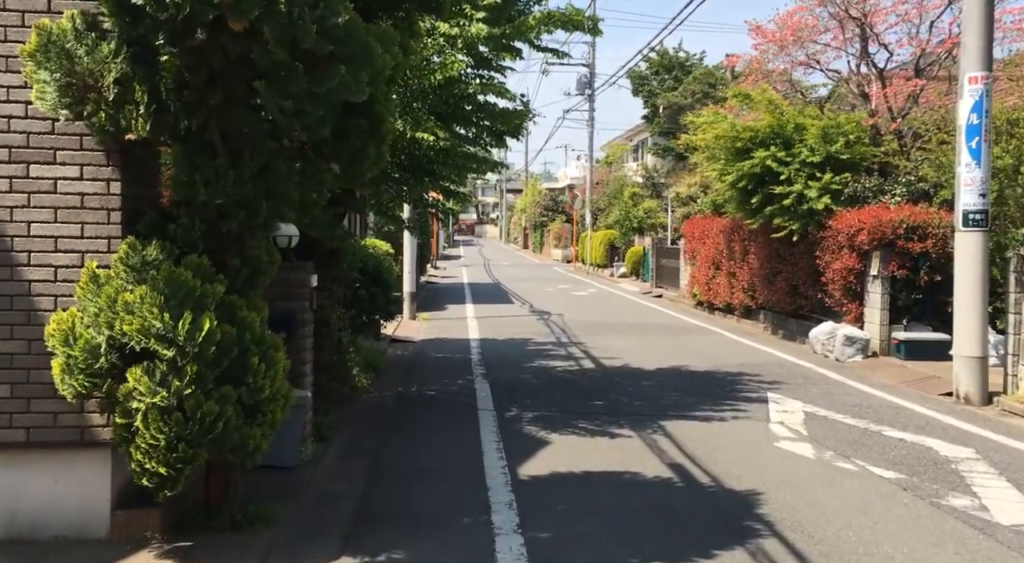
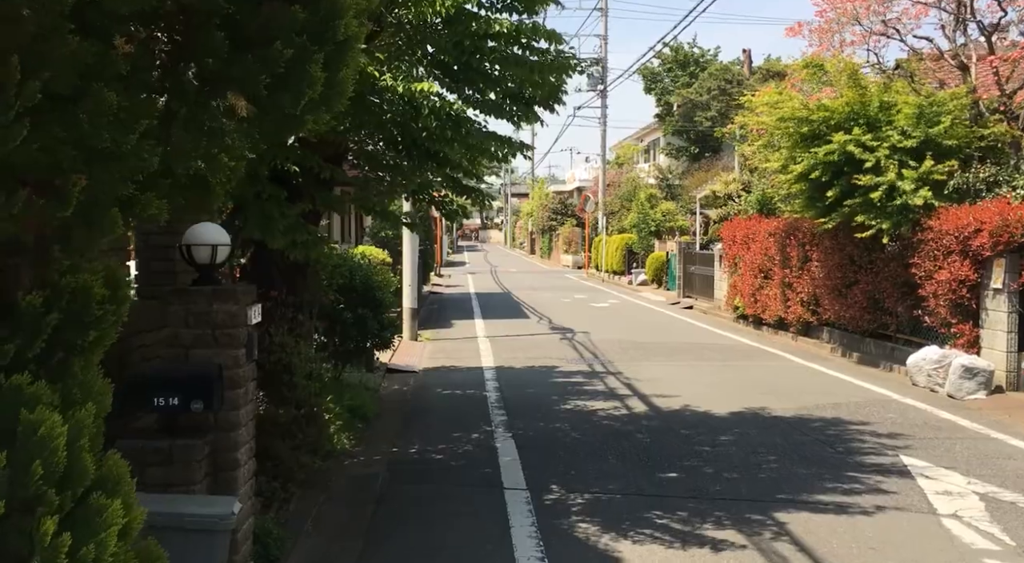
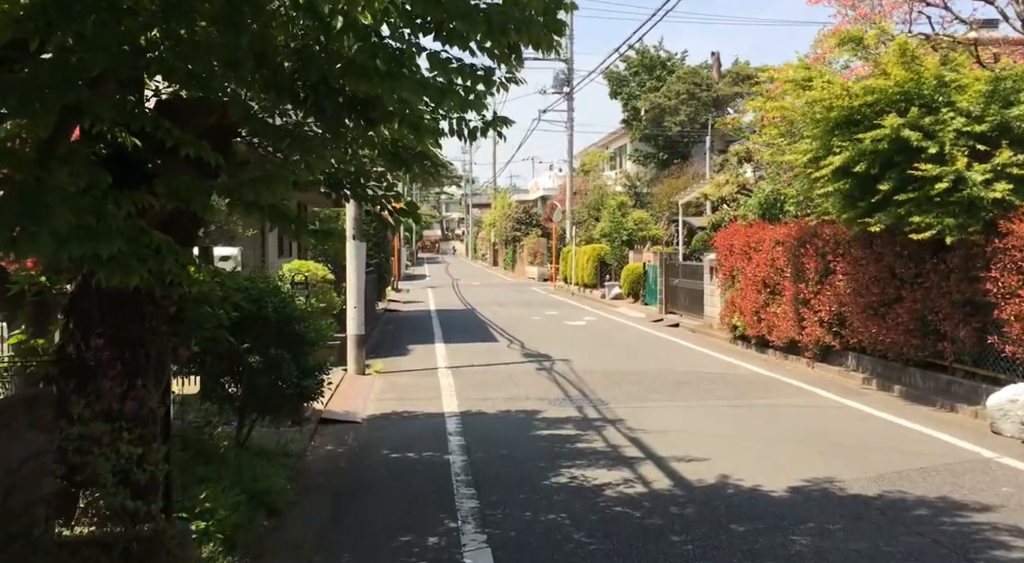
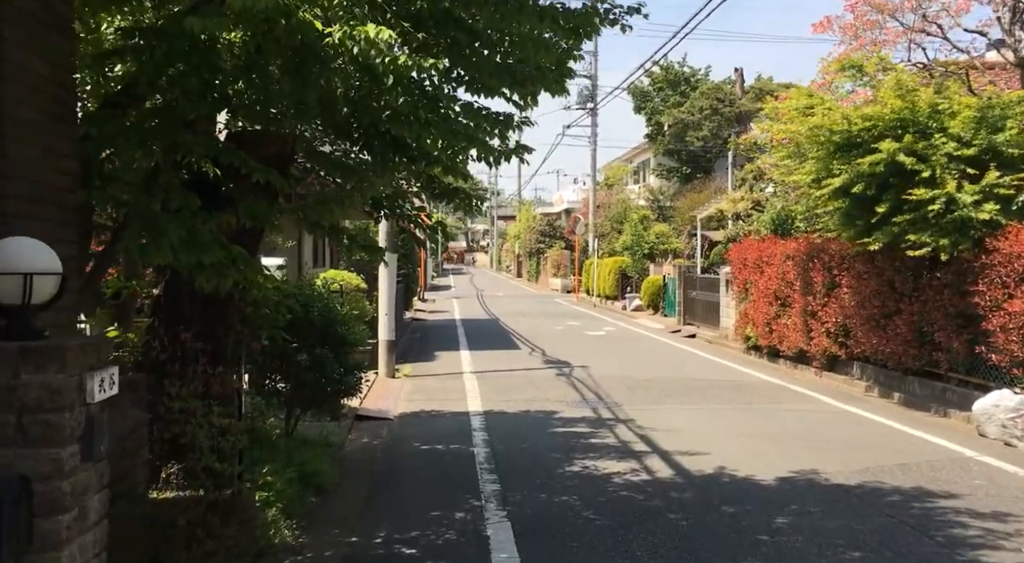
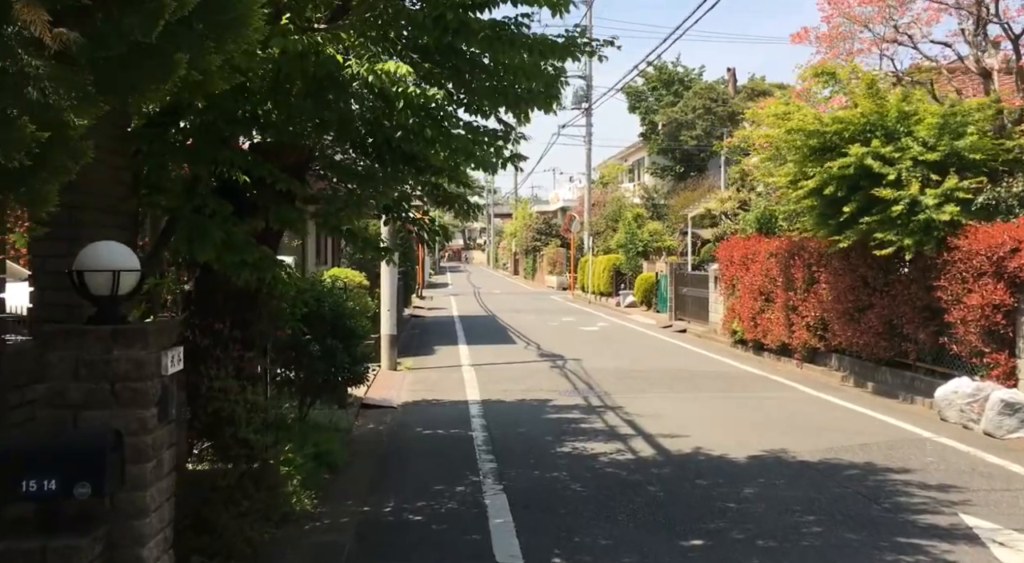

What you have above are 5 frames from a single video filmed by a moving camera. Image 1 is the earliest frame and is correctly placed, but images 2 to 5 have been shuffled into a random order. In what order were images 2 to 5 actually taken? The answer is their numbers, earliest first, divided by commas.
2, 5, 4, 3
